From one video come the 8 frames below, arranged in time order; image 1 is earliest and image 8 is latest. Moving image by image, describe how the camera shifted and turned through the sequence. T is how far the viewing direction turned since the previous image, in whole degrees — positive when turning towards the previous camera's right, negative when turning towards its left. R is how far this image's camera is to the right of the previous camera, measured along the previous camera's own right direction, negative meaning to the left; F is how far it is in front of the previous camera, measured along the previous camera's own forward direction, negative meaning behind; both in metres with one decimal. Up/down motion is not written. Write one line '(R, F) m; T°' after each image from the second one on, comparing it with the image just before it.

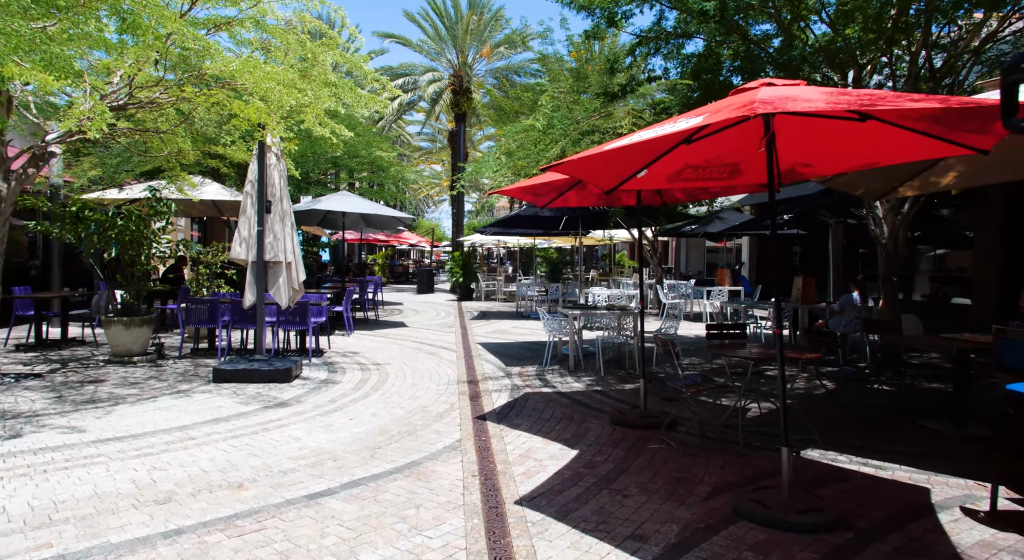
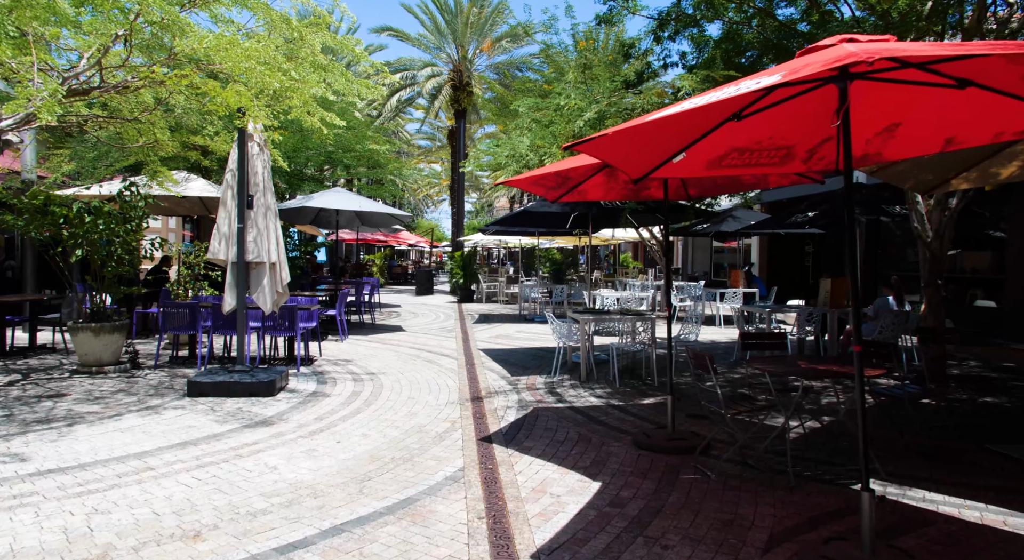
(-0.1, +0.7) m; 0°
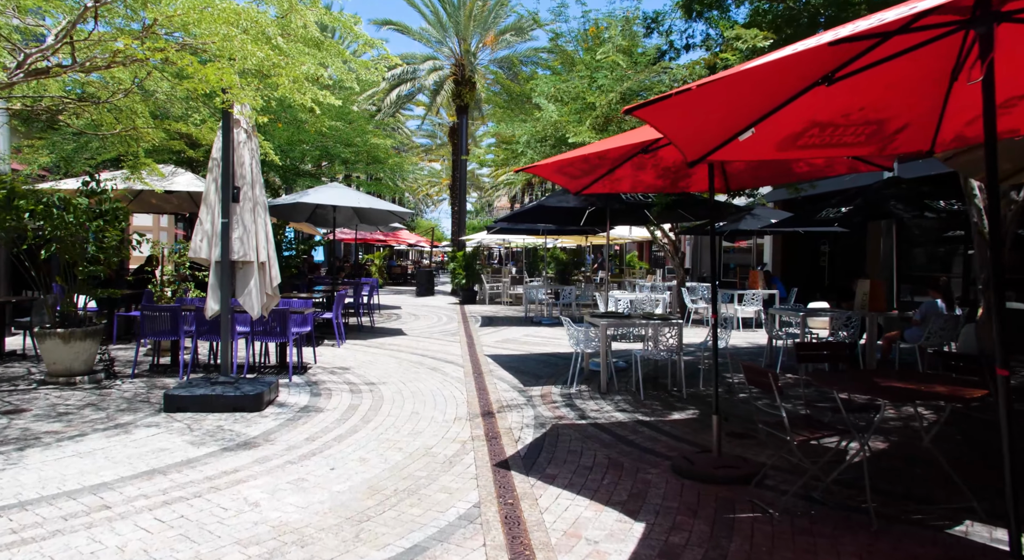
(-0.2, +0.7) m; 0°
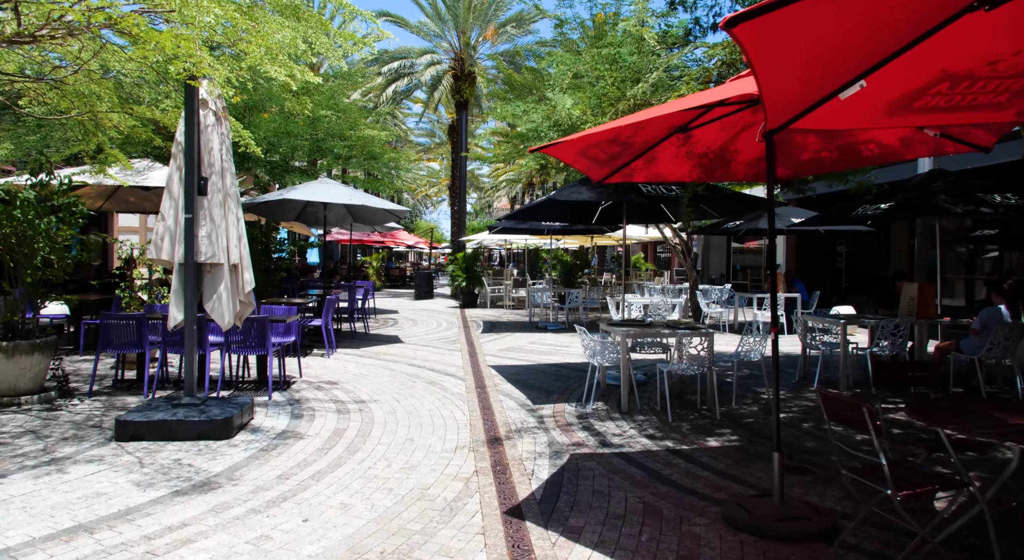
(-0.1, +0.8) m; 0°
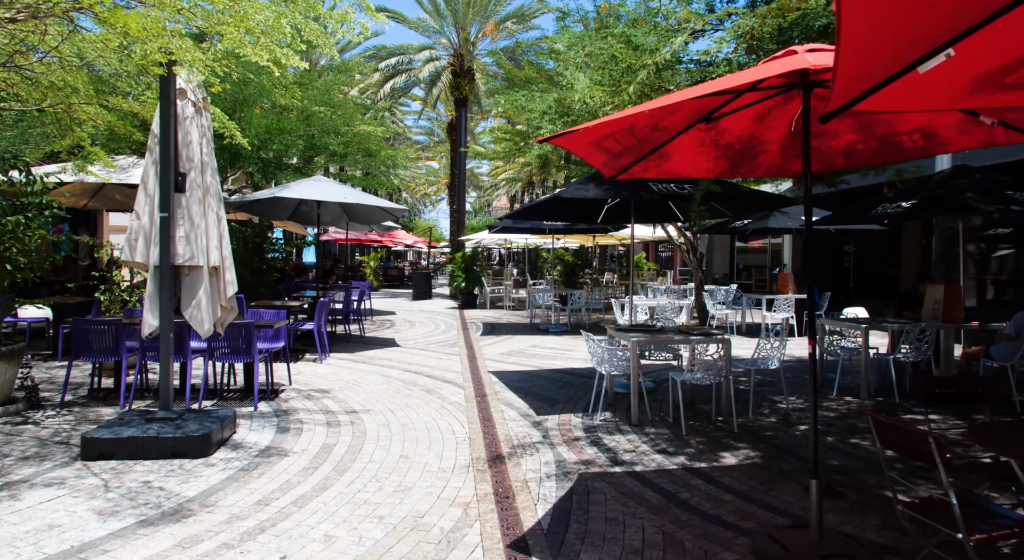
(0.0, +0.4) m; 0°
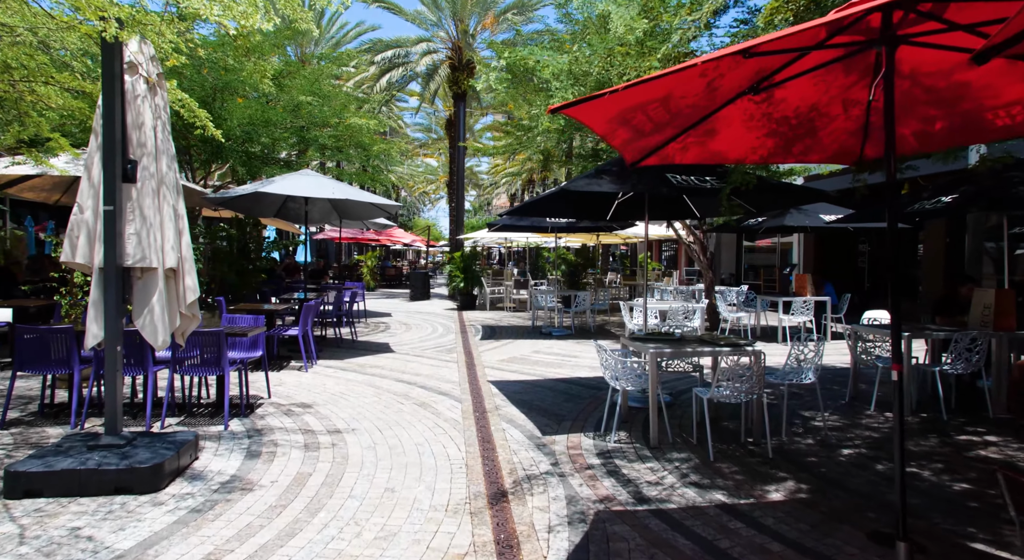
(0.0, +0.7) m; 0°
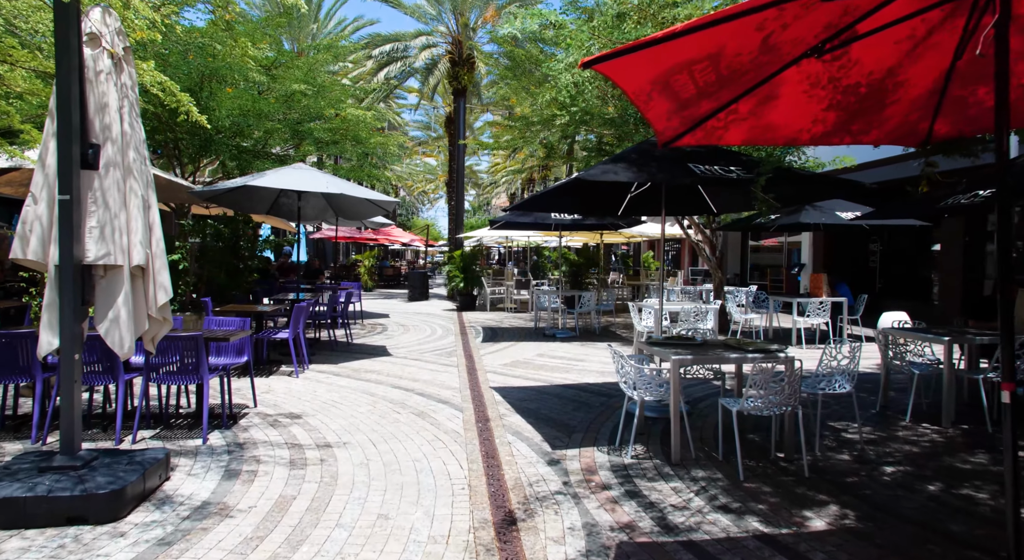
(-0.1, +0.5) m; 0°
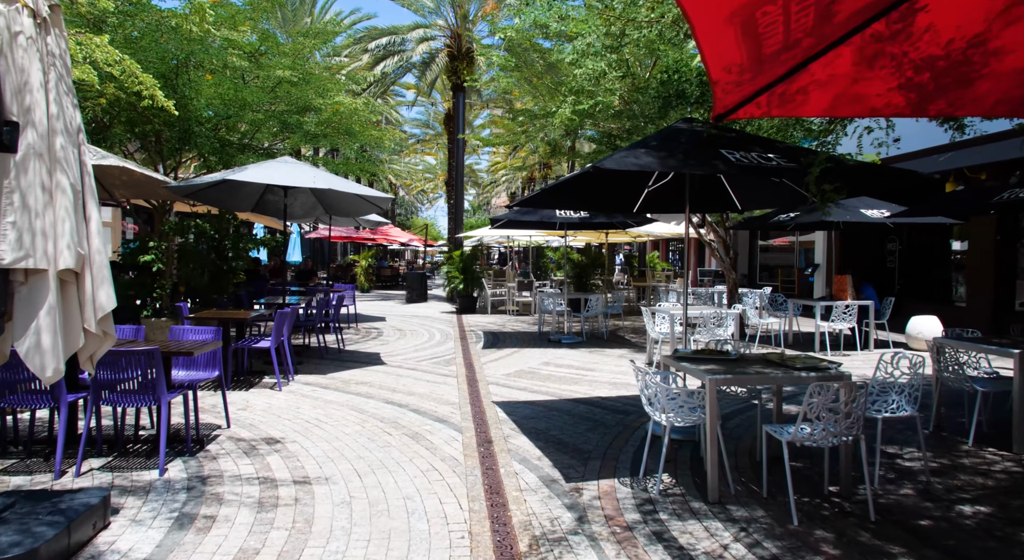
(-0.1, +0.7) m; 0°
